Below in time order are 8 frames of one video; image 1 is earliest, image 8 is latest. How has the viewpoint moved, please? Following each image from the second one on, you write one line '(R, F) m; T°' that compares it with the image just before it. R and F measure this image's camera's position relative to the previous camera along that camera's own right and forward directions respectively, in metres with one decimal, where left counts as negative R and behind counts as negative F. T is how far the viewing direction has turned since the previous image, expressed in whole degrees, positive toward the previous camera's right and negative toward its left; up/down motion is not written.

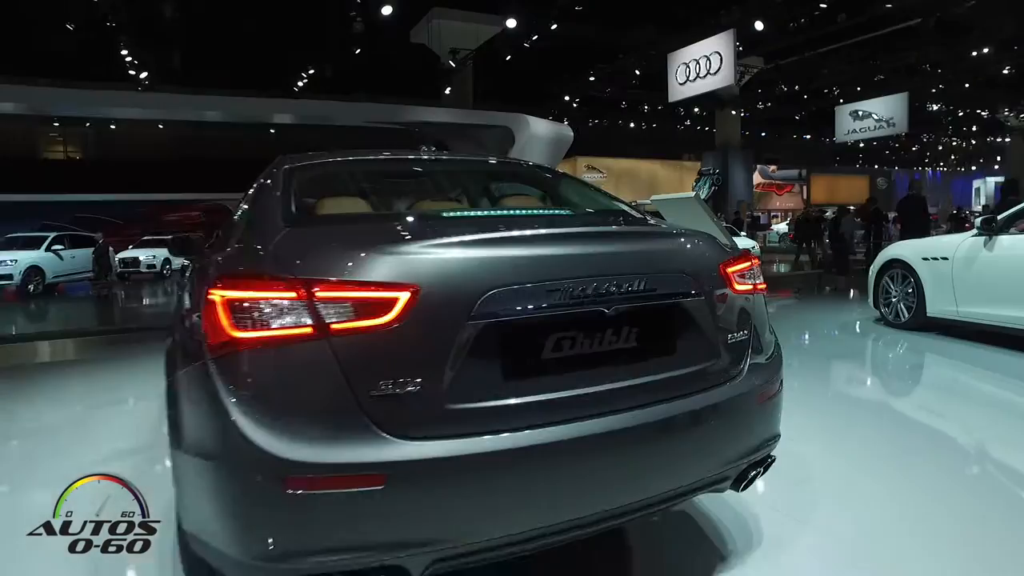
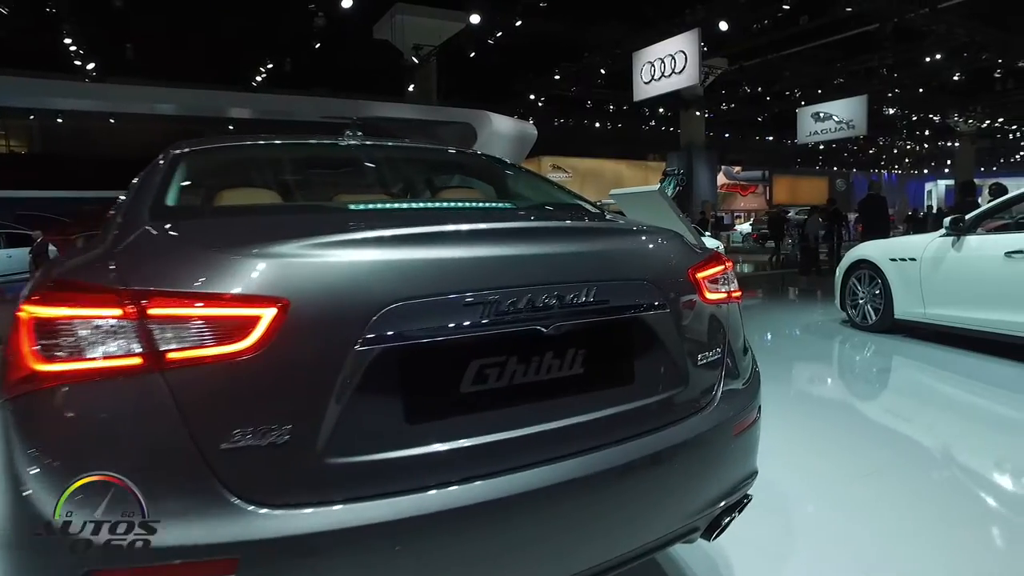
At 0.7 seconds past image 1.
(+0.1, +0.2) m; +3°
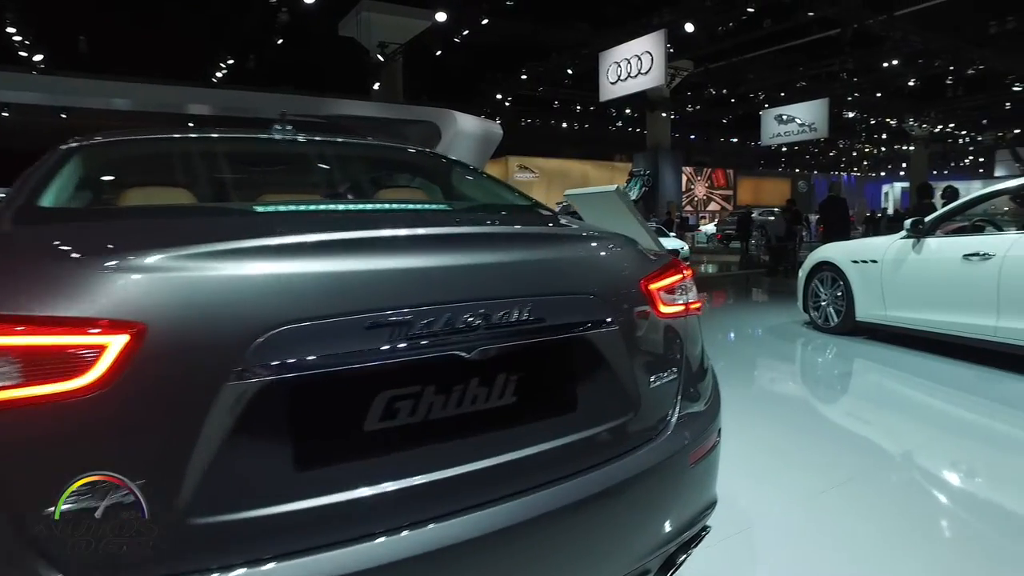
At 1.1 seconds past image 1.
(+0.1, +0.1) m; +3°
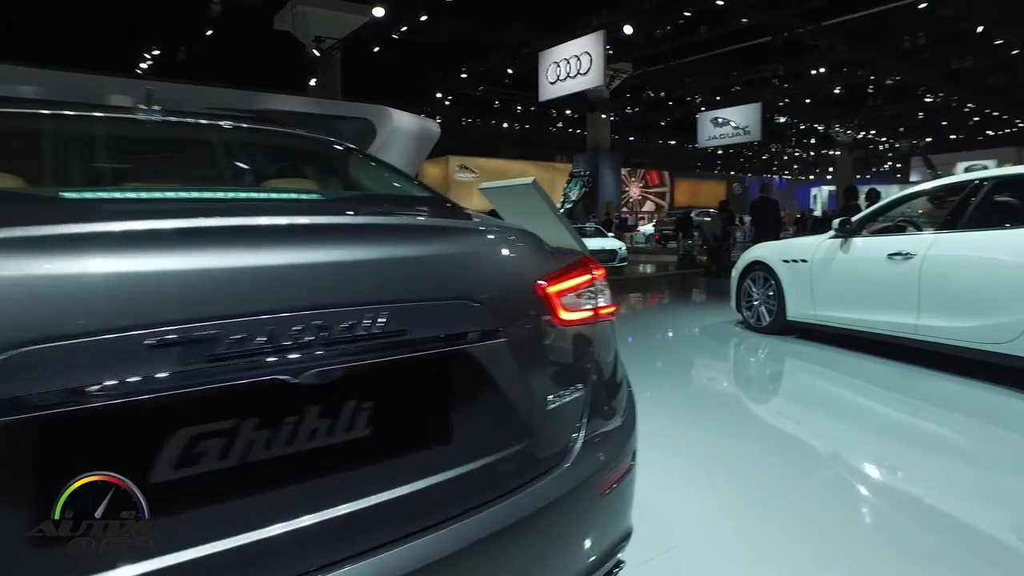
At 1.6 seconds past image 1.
(+0.1, +0.1) m; +5°
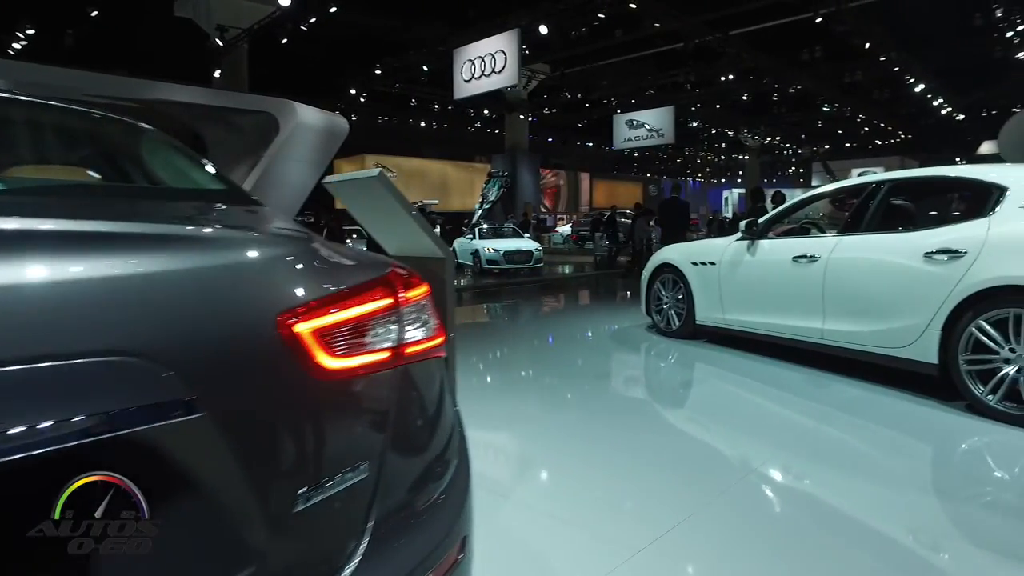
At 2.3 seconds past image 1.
(+0.1, +0.3) m; +7°
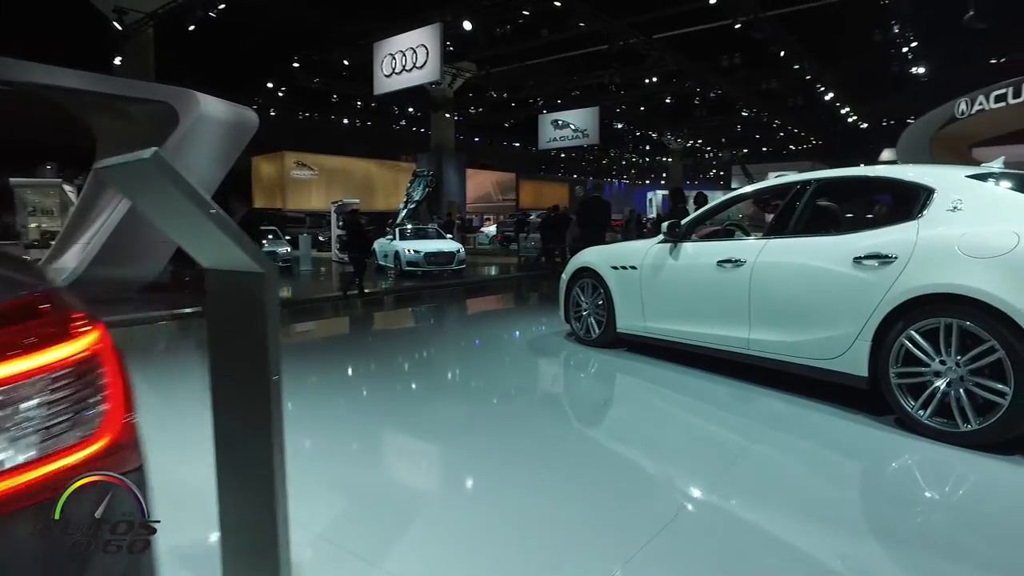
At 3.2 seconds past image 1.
(+0.1, +0.3) m; +6°
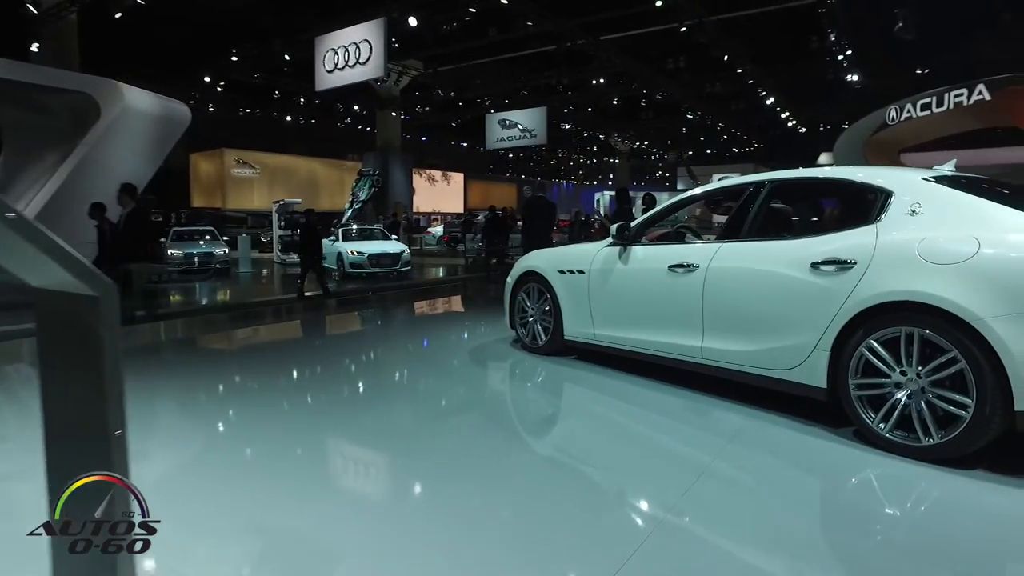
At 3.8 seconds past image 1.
(0.0, +0.2) m; +4°
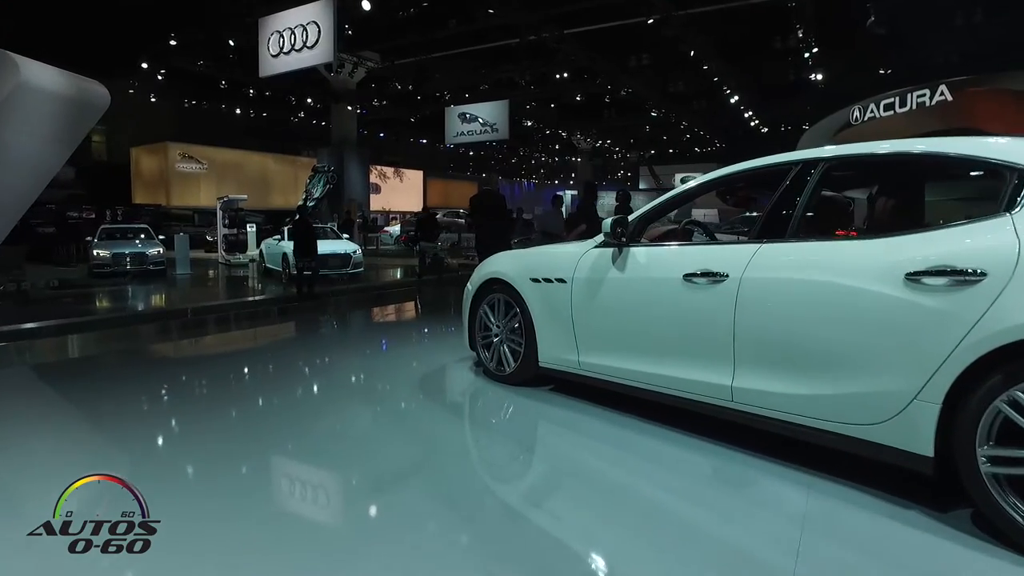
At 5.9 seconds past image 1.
(0.0, +0.9) m; +3°
